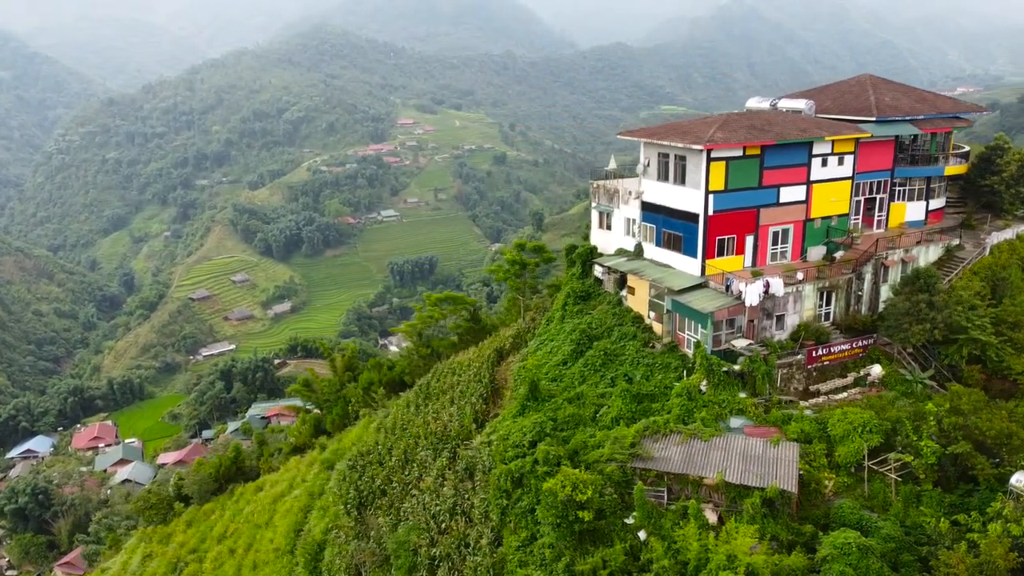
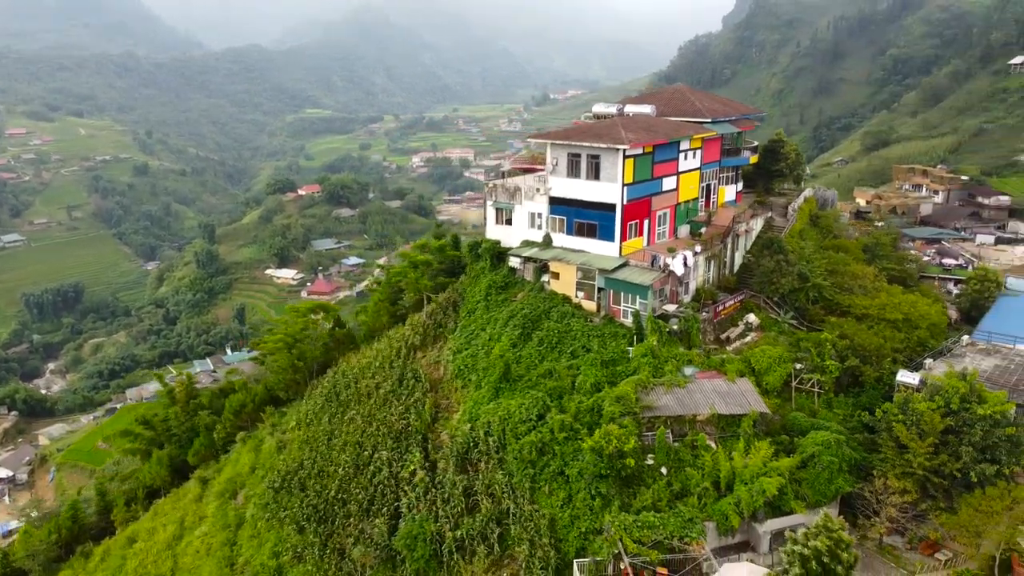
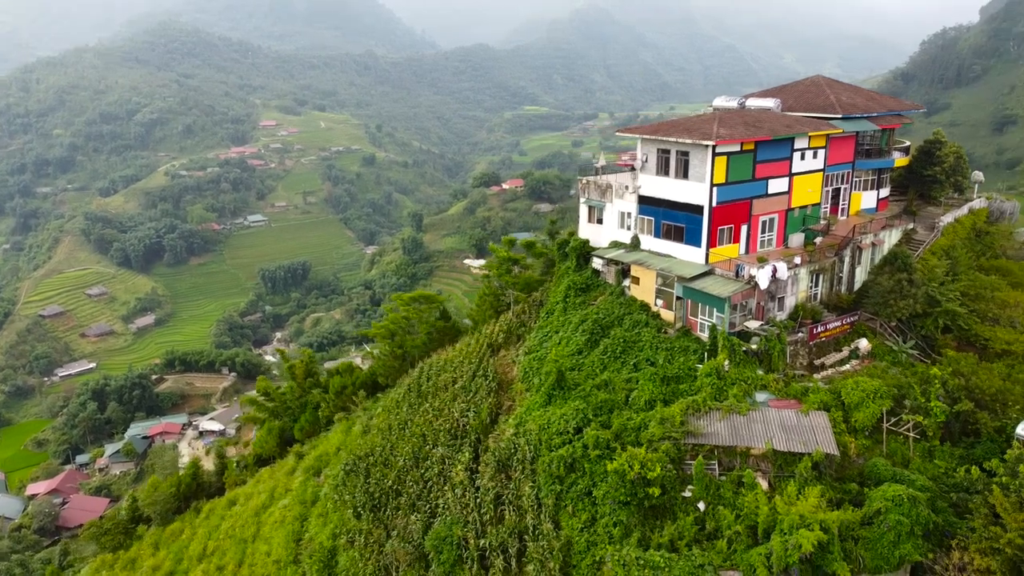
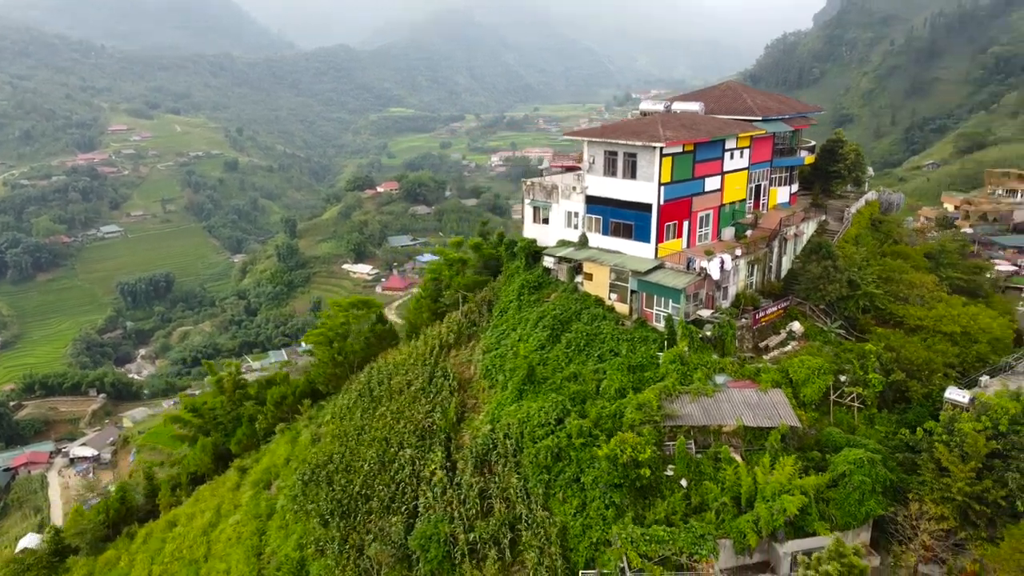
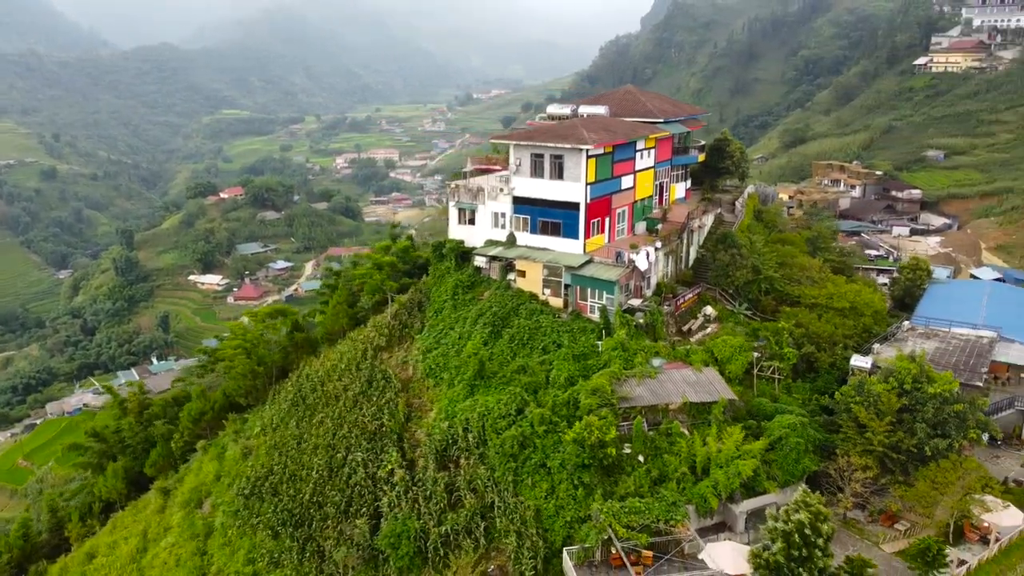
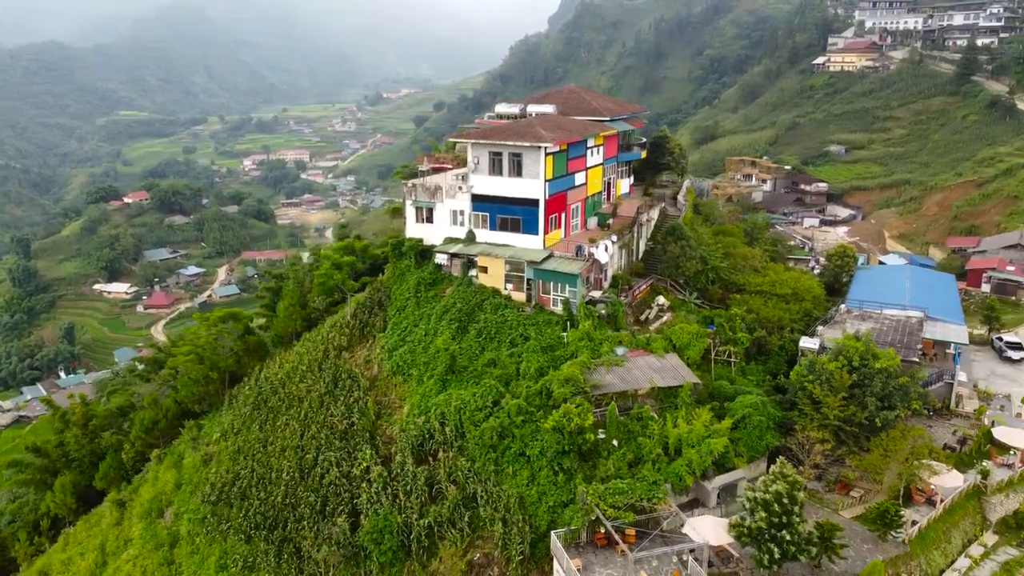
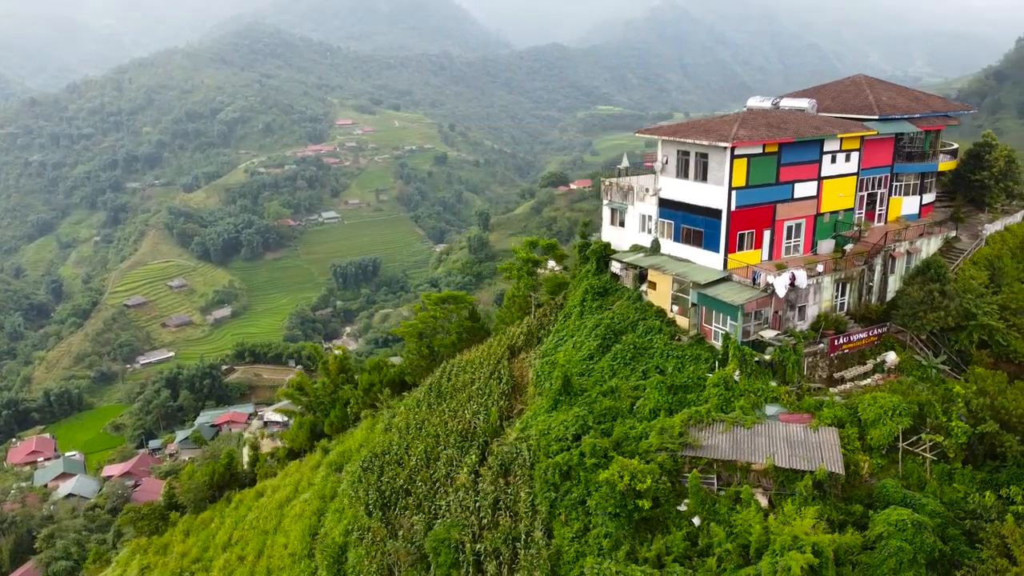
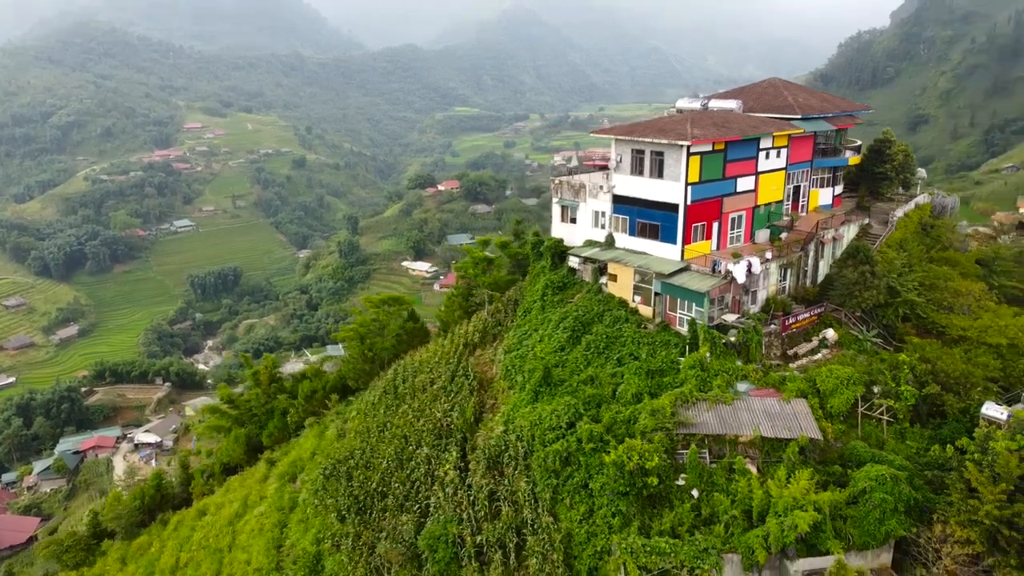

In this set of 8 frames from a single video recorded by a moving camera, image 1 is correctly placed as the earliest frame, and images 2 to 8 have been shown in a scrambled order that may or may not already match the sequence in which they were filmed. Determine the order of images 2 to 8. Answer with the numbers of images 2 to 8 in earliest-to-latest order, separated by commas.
7, 3, 8, 4, 2, 5, 6
